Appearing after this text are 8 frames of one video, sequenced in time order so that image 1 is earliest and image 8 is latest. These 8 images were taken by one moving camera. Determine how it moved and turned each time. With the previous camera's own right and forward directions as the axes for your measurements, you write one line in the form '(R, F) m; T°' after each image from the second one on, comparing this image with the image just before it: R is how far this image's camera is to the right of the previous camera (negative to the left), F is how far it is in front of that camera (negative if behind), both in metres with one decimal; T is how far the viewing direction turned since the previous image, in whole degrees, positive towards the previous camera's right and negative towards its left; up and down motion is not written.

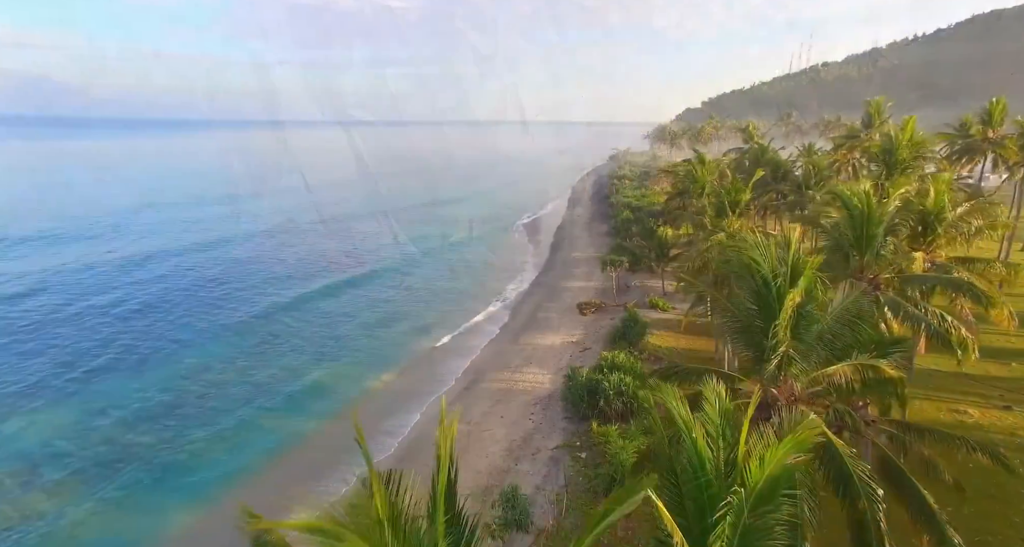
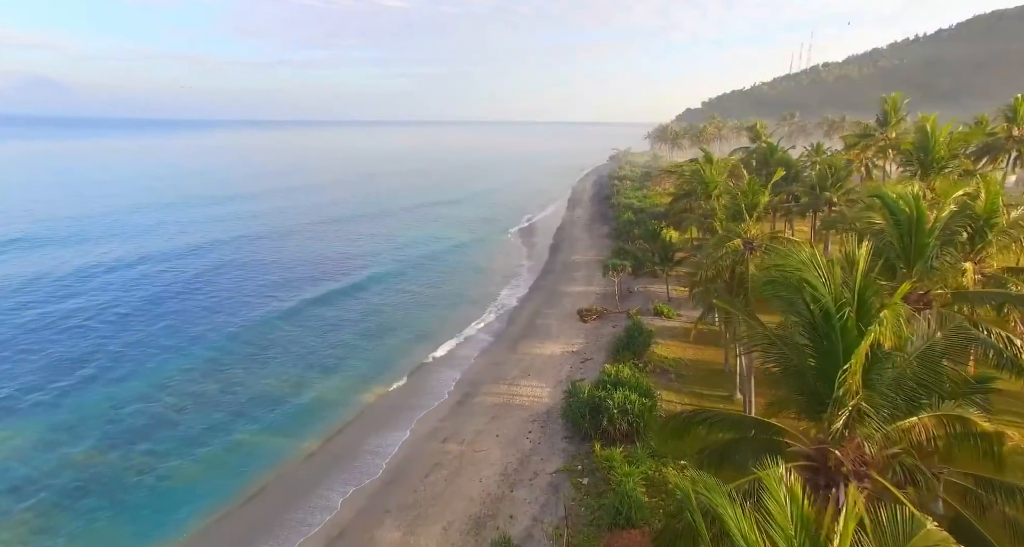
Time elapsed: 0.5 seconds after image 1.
(+0.1, +1.8) m; 0°
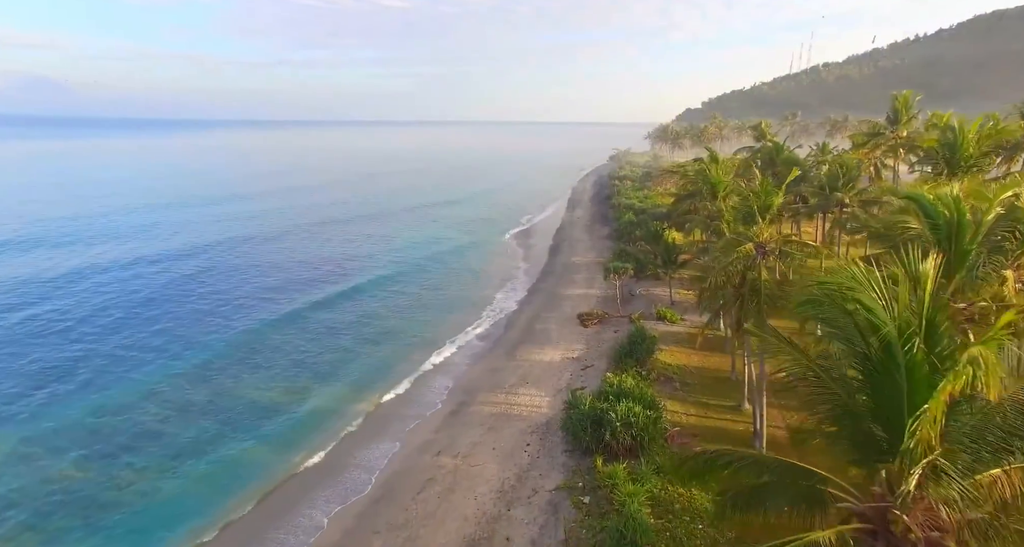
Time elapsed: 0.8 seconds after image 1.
(+0.1, +1.1) m; 0°
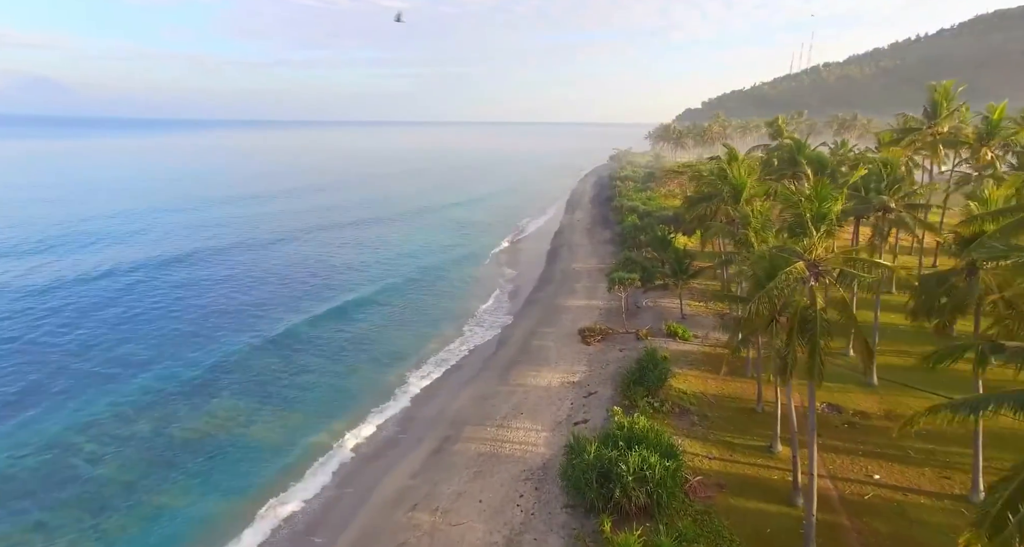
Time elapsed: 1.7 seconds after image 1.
(+0.3, +3.6) m; 0°
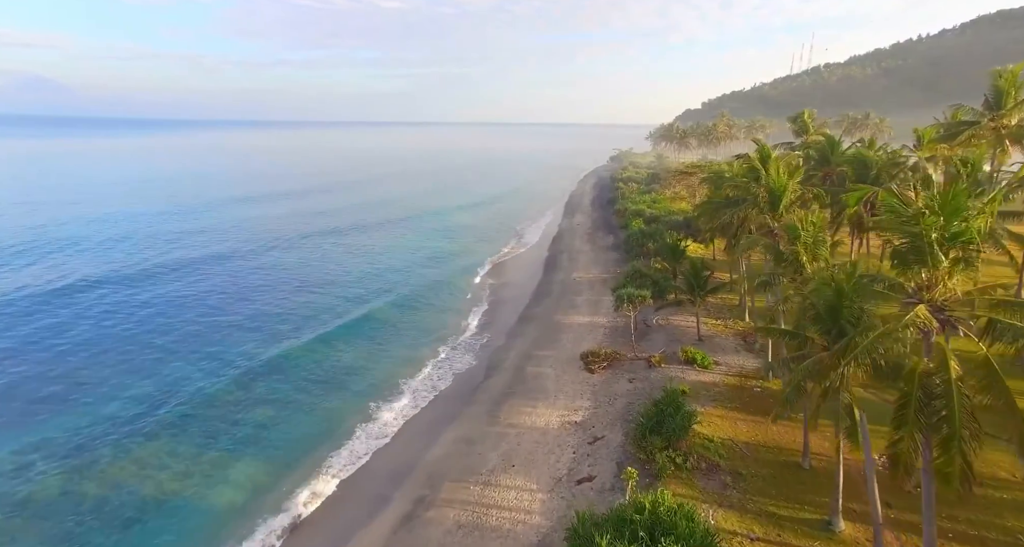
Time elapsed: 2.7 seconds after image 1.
(+0.3, +4.4) m; 0°
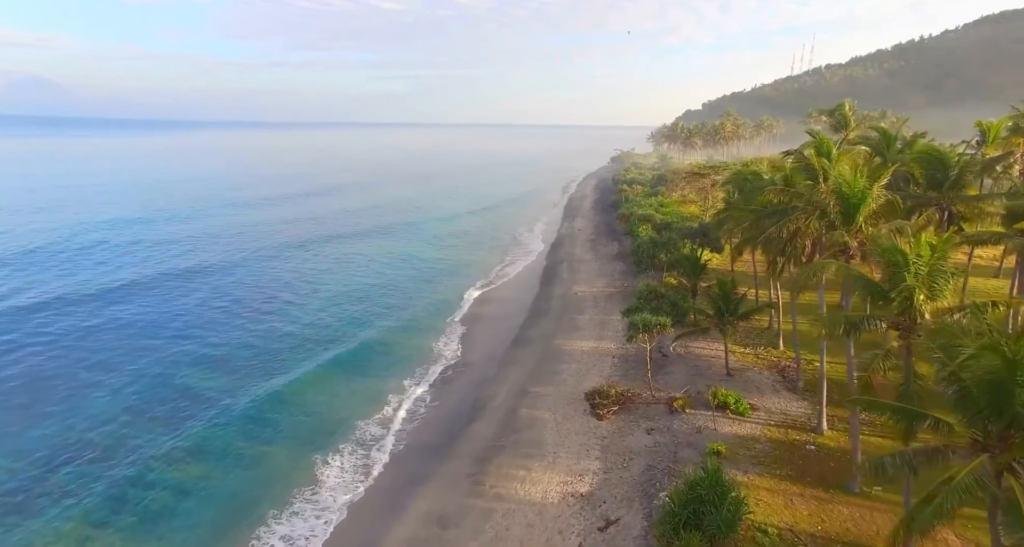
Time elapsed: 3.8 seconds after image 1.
(+0.3, +5.1) m; 0°
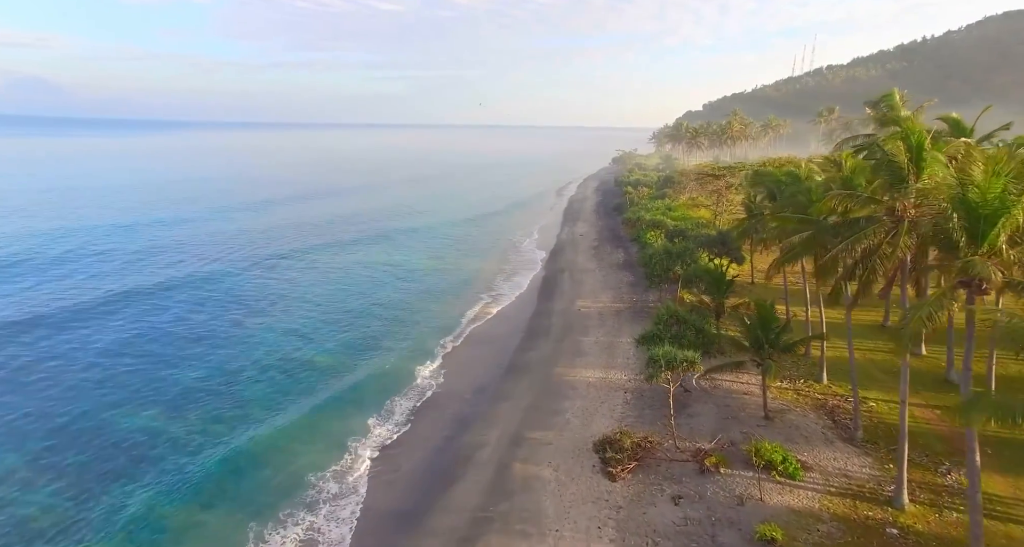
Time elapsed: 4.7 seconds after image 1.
(+0.2, +4.5) m; 0°
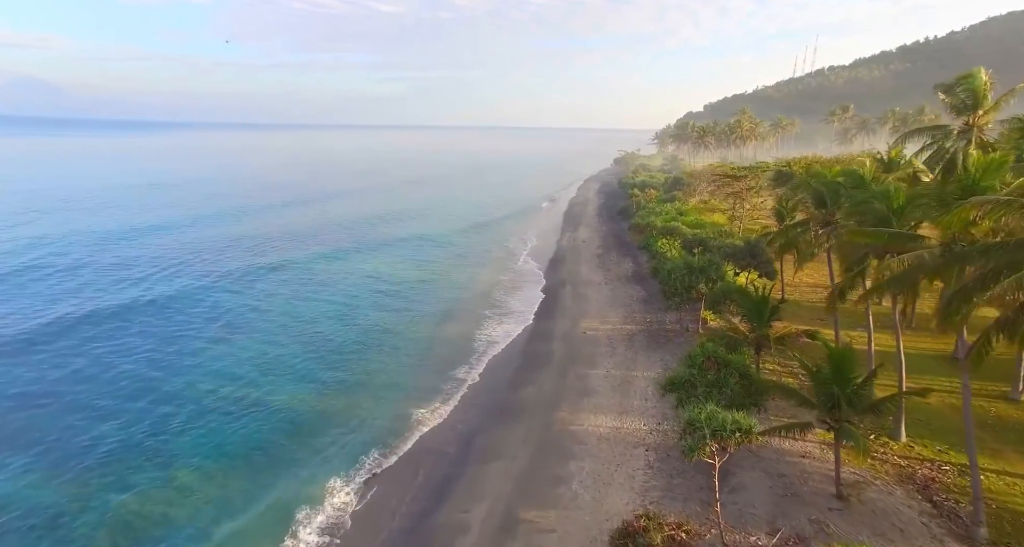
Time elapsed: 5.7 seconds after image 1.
(+0.3, +5.2) m; 0°
